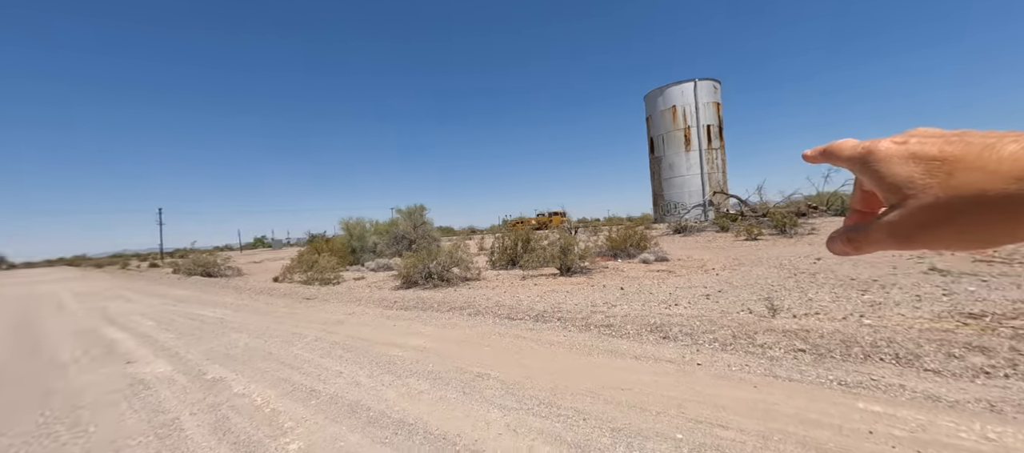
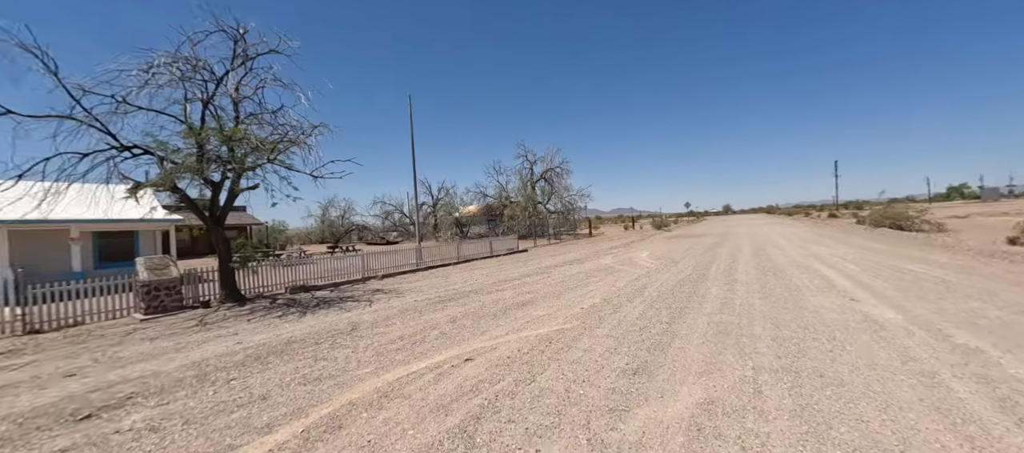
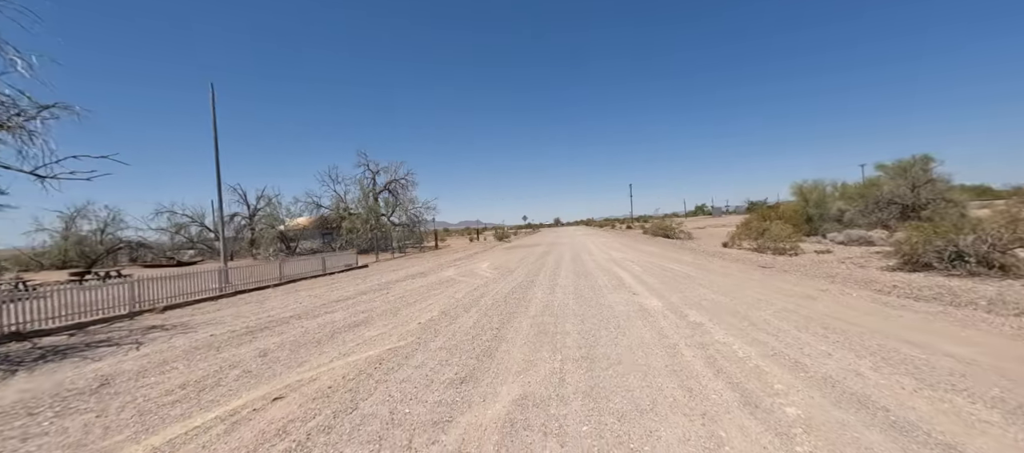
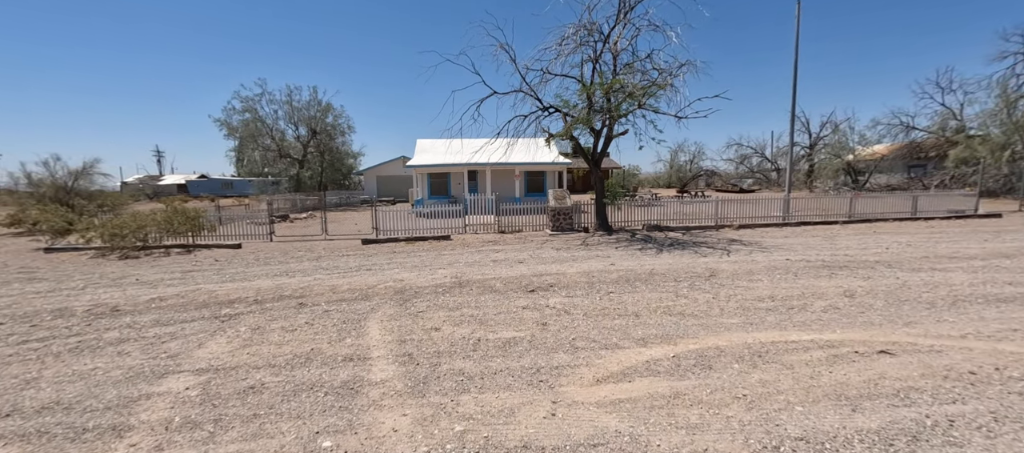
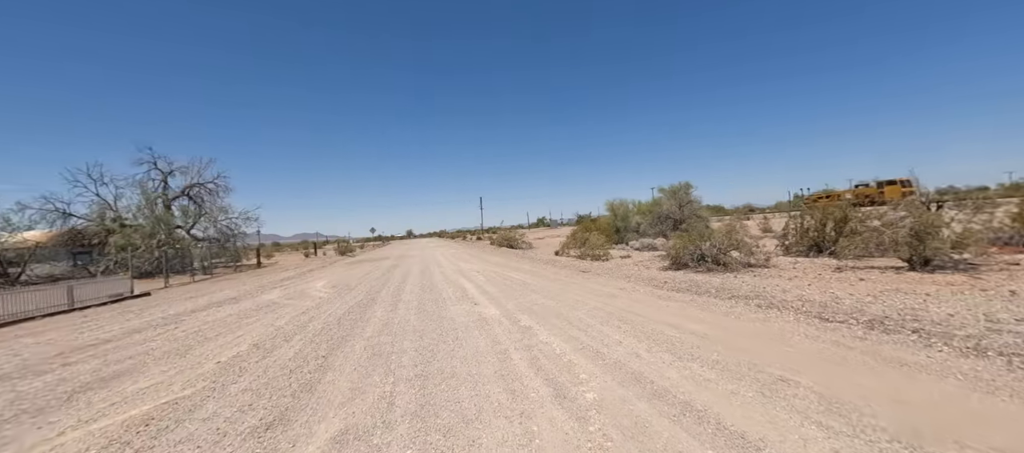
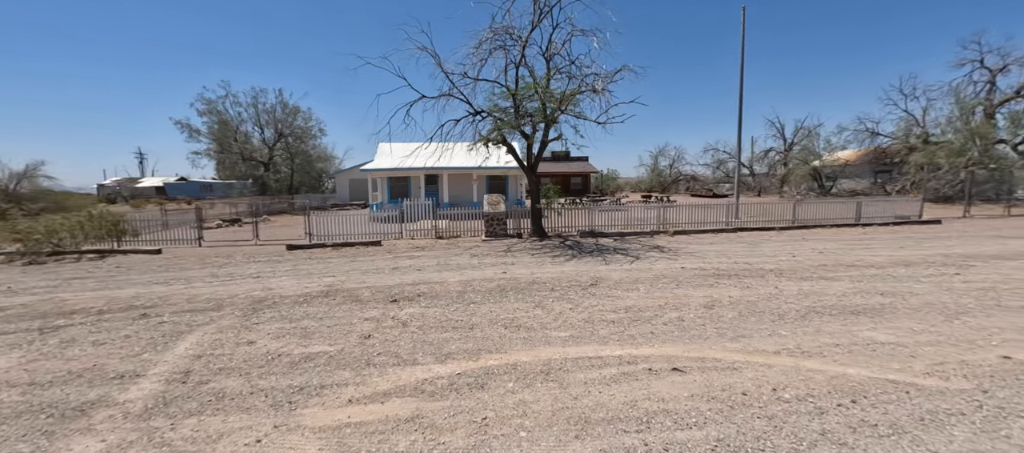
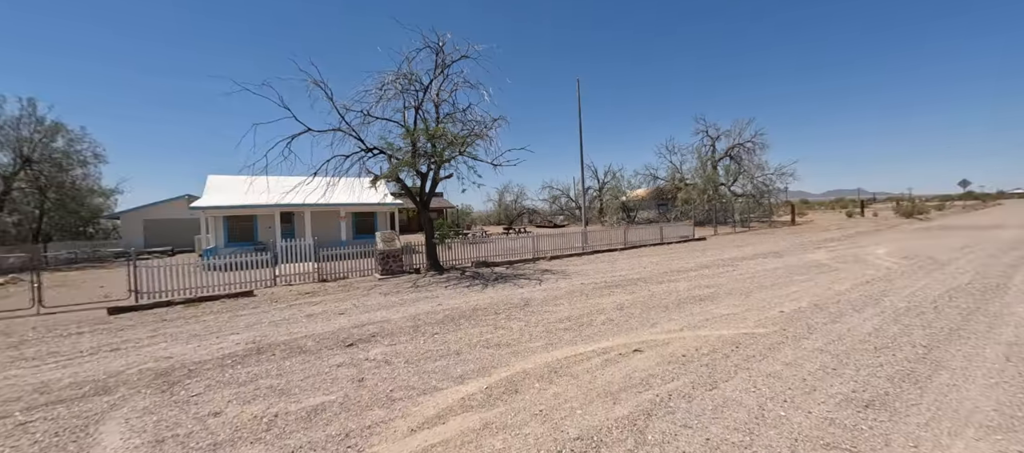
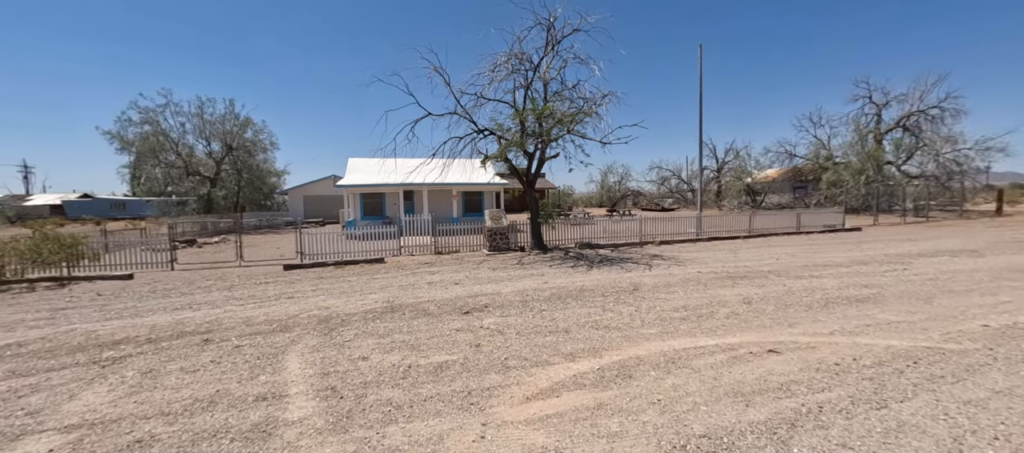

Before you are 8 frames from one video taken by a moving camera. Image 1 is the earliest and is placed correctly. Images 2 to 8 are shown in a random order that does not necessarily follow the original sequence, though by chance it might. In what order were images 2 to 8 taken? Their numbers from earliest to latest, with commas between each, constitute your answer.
5, 3, 2, 7, 8, 4, 6
